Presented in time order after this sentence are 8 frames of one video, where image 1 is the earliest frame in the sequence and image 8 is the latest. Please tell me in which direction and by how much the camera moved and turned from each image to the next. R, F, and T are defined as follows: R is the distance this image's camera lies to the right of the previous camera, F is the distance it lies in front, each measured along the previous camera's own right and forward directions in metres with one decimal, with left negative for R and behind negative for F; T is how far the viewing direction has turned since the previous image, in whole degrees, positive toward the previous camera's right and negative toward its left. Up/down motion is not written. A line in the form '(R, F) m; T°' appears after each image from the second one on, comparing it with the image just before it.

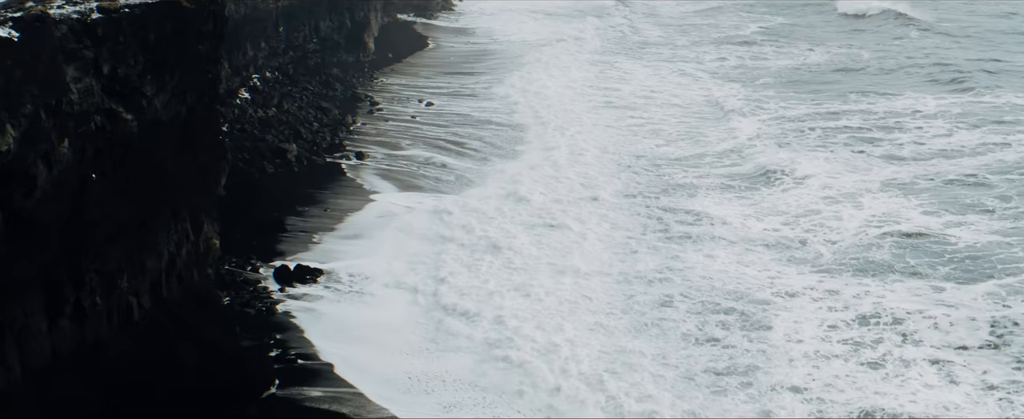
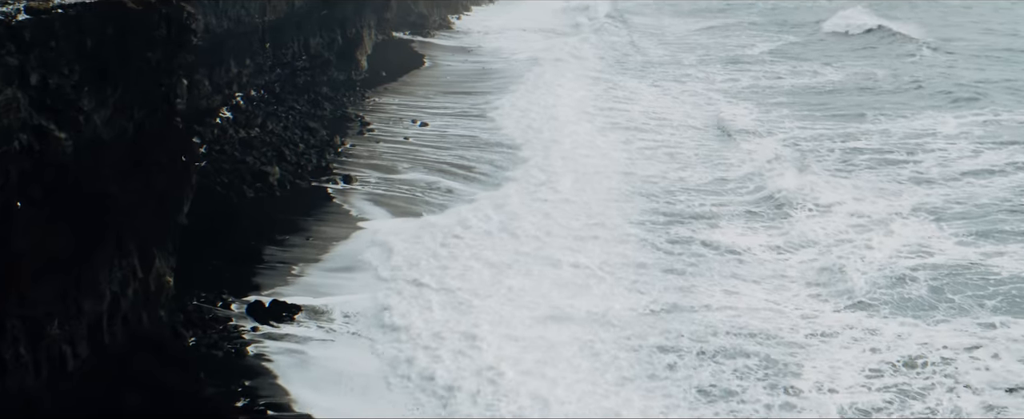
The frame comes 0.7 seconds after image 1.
(0.0, +1.8) m; 0°
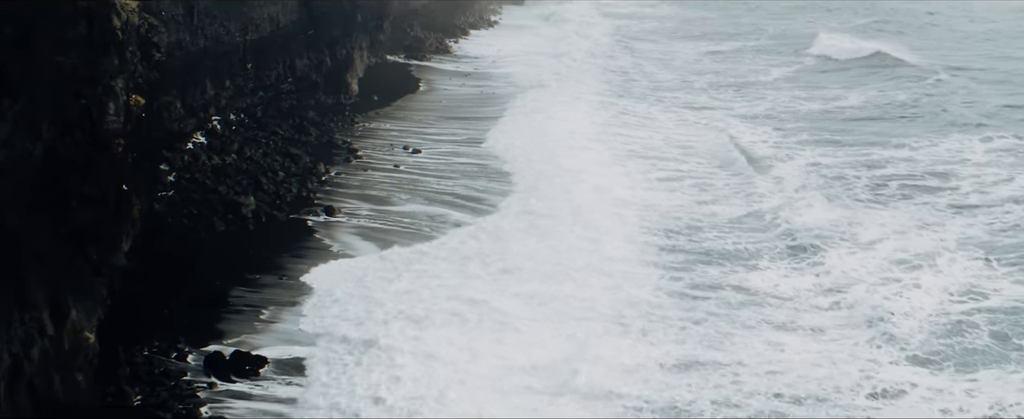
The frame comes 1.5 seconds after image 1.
(0.0, +2.2) m; 0°
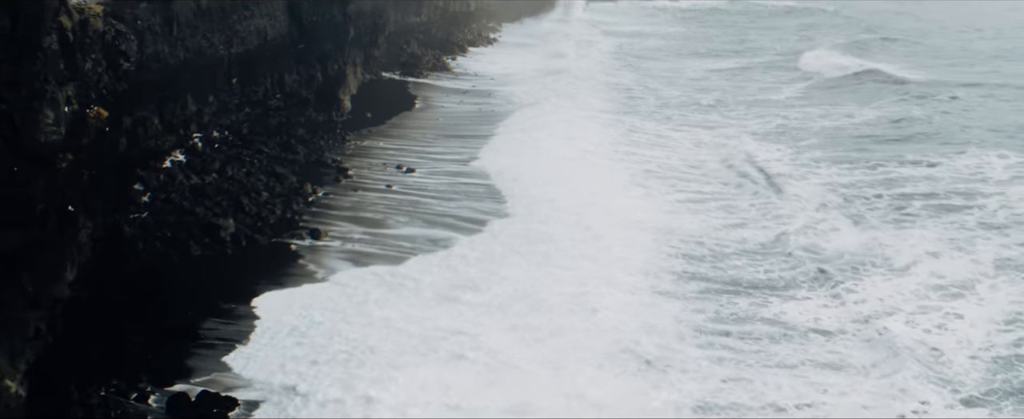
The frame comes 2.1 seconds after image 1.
(0.0, +1.5) m; 0°
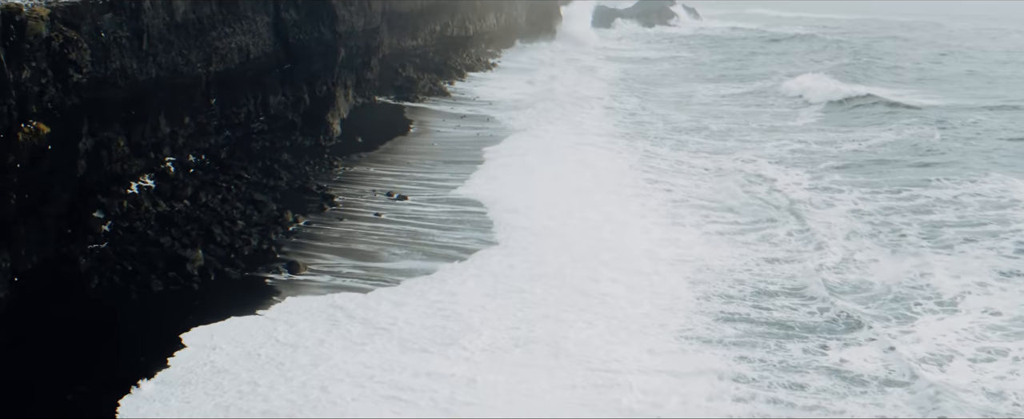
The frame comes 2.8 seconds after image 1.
(0.0, +1.9) m; 0°
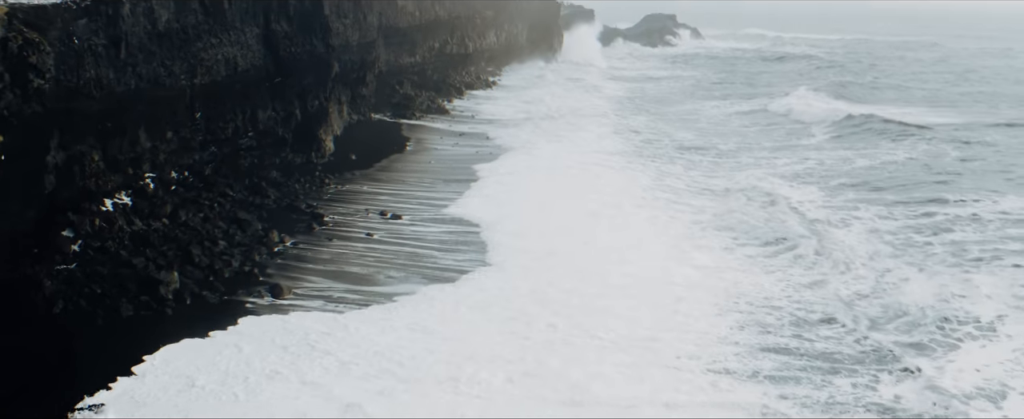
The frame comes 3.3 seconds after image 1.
(0.0, +1.2) m; 0°
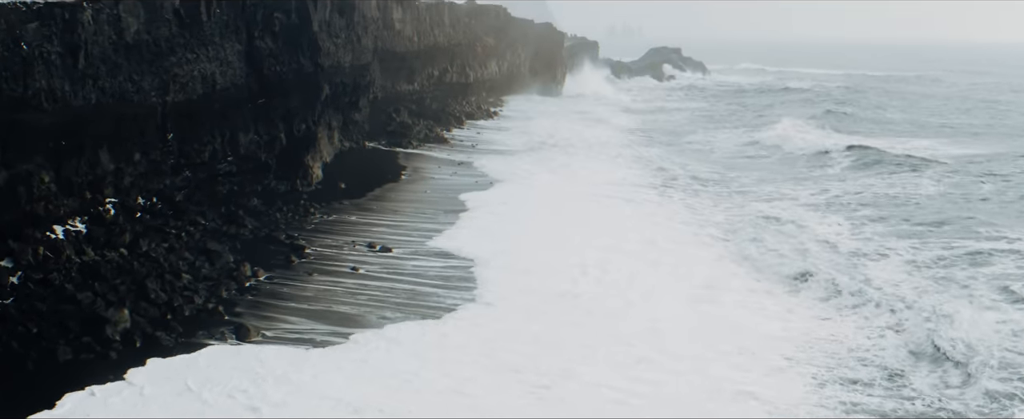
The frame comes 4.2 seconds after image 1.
(0.0, +2.1) m; 0°
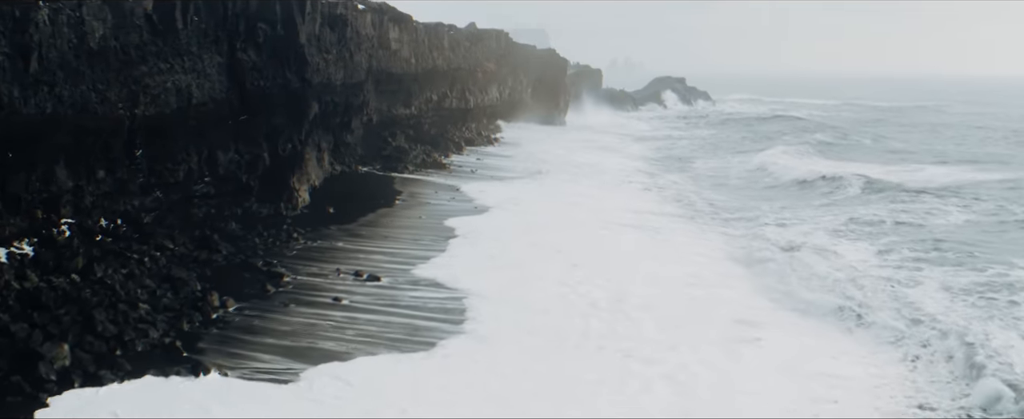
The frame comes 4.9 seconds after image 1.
(0.0, +1.8) m; 0°
